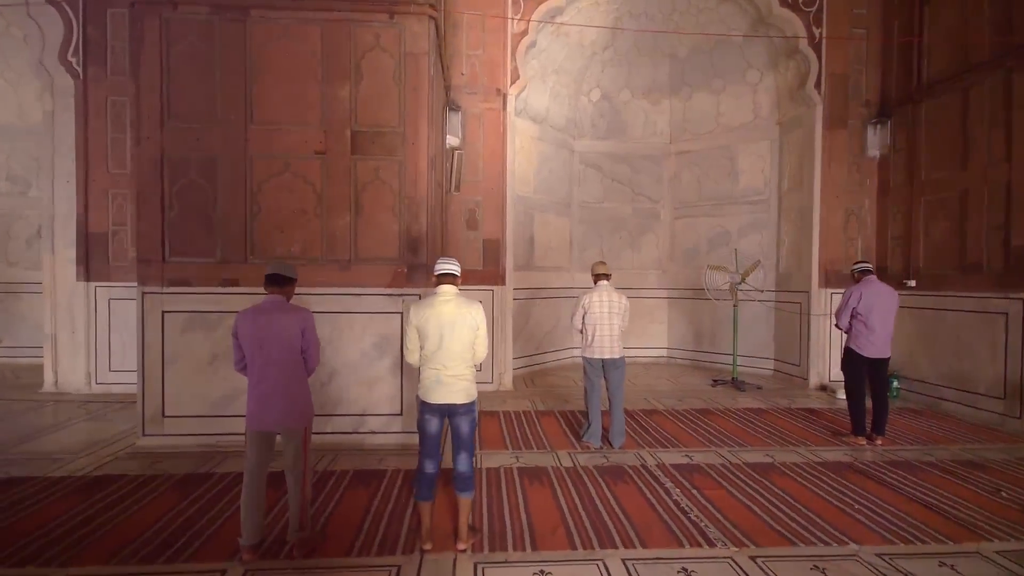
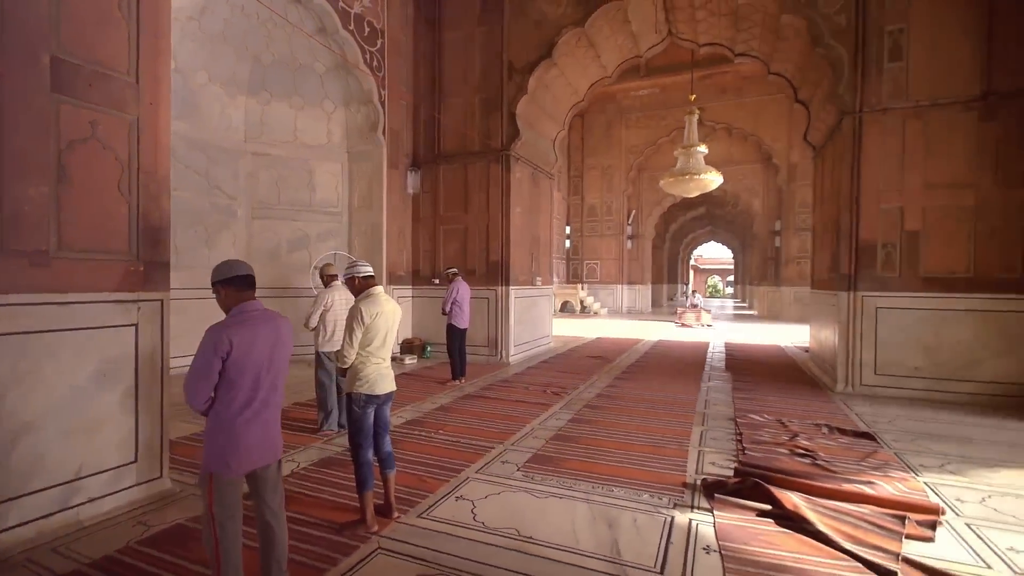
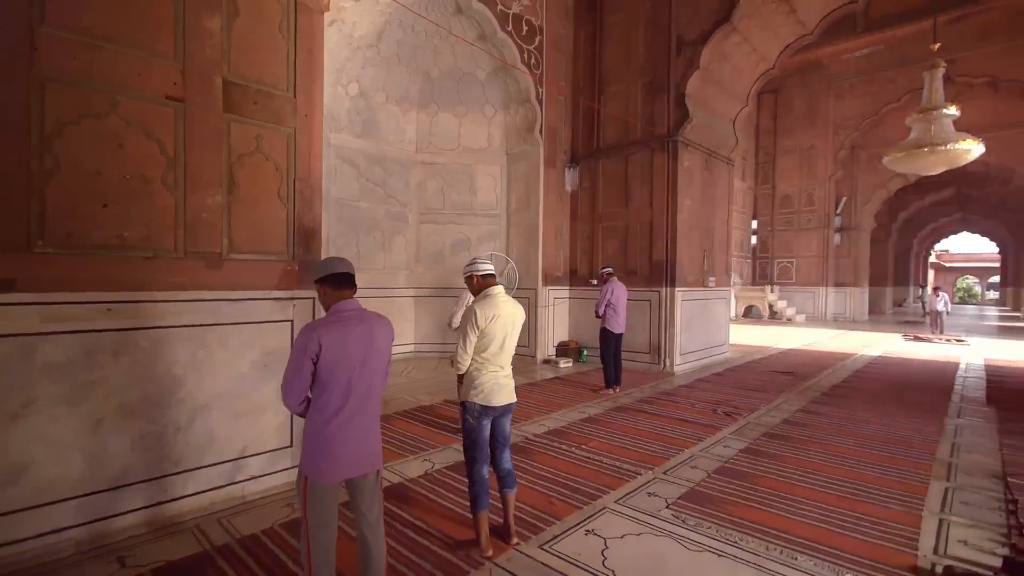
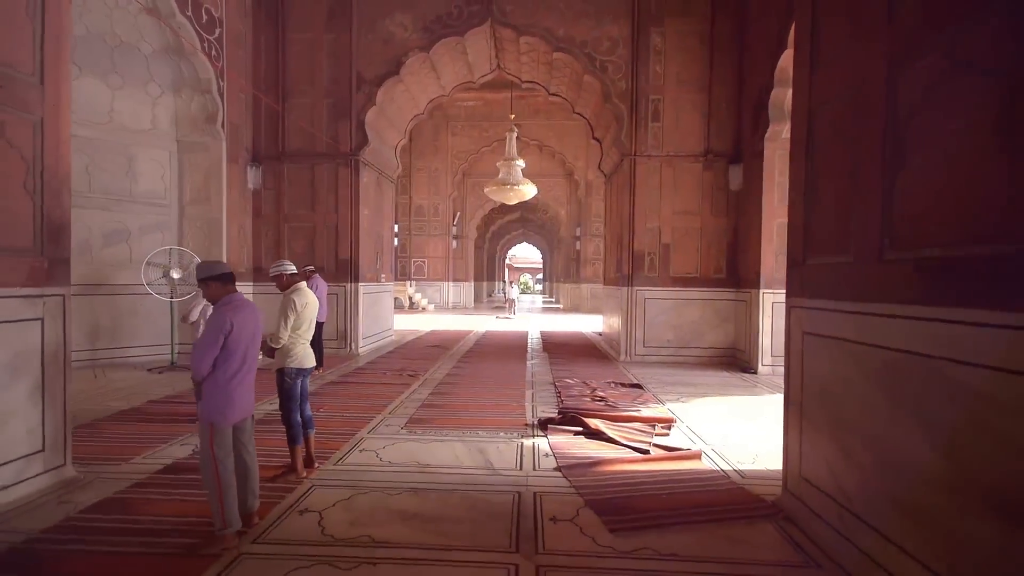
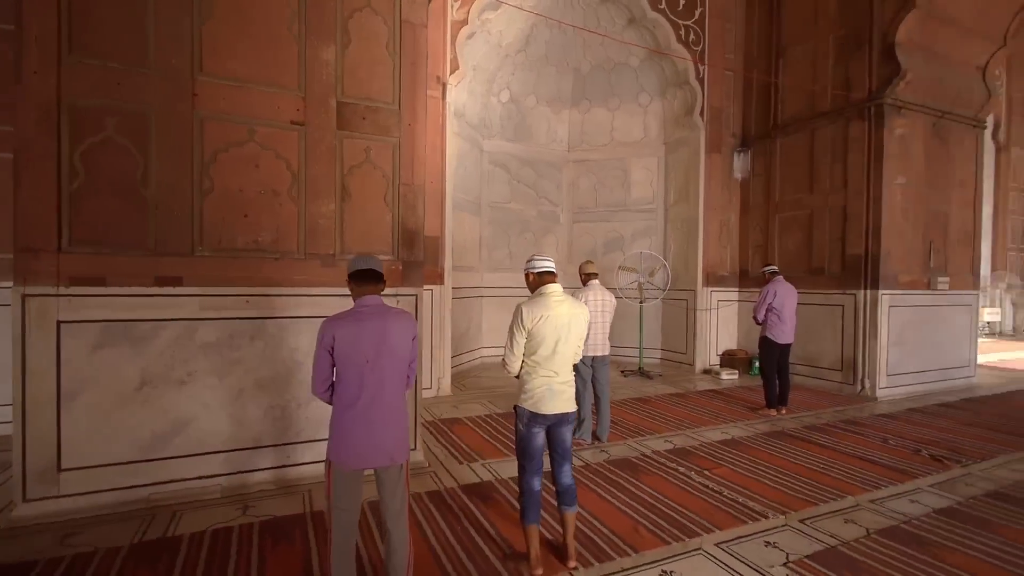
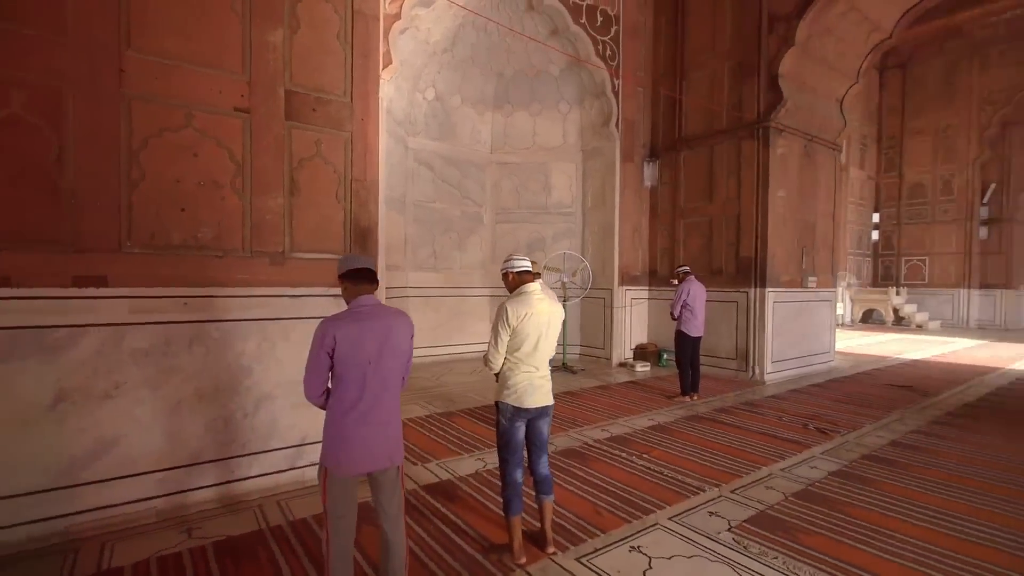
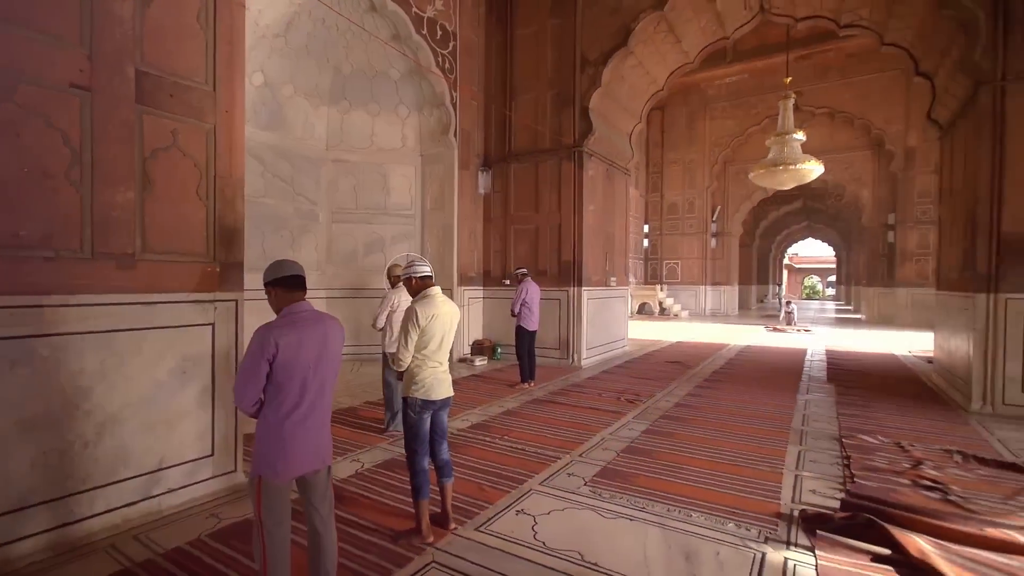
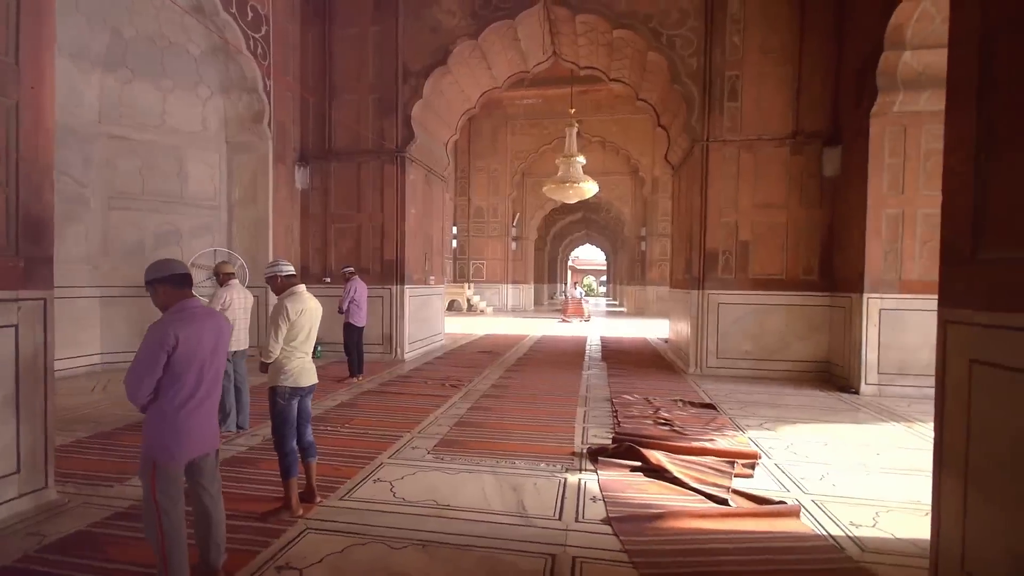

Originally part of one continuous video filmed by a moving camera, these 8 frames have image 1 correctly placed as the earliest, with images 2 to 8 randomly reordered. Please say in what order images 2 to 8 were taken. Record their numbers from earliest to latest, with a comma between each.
5, 6, 3, 7, 2, 8, 4
